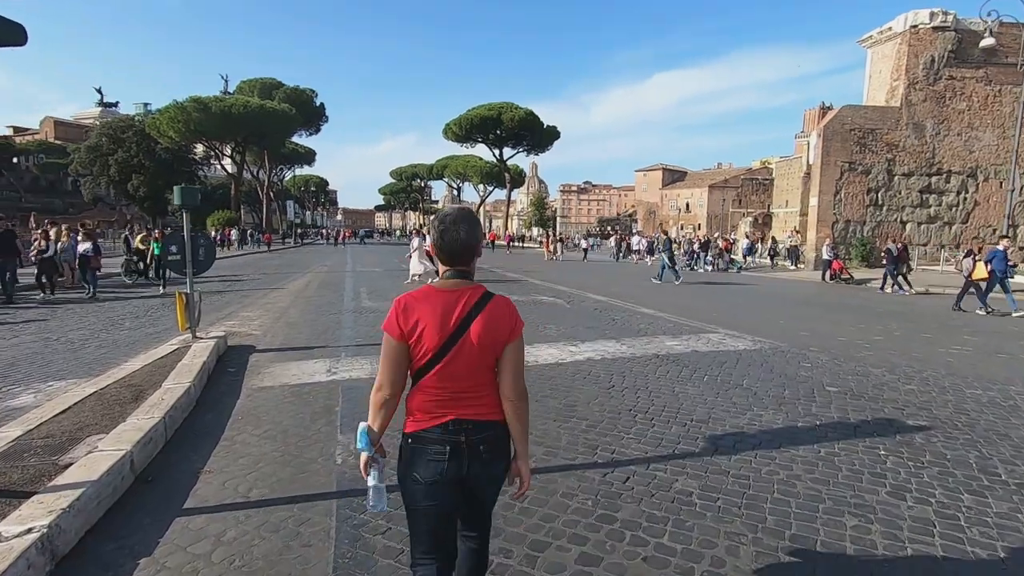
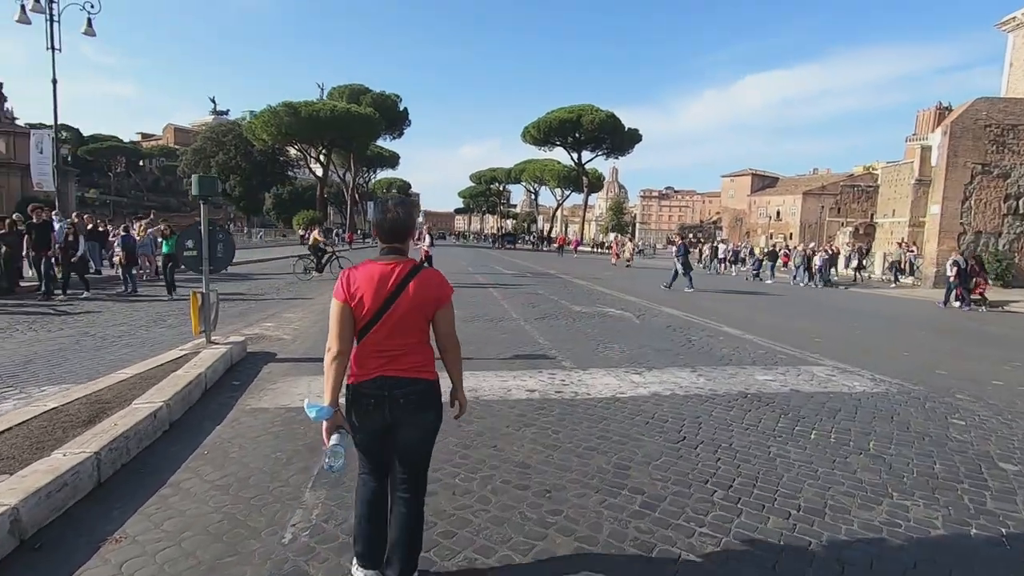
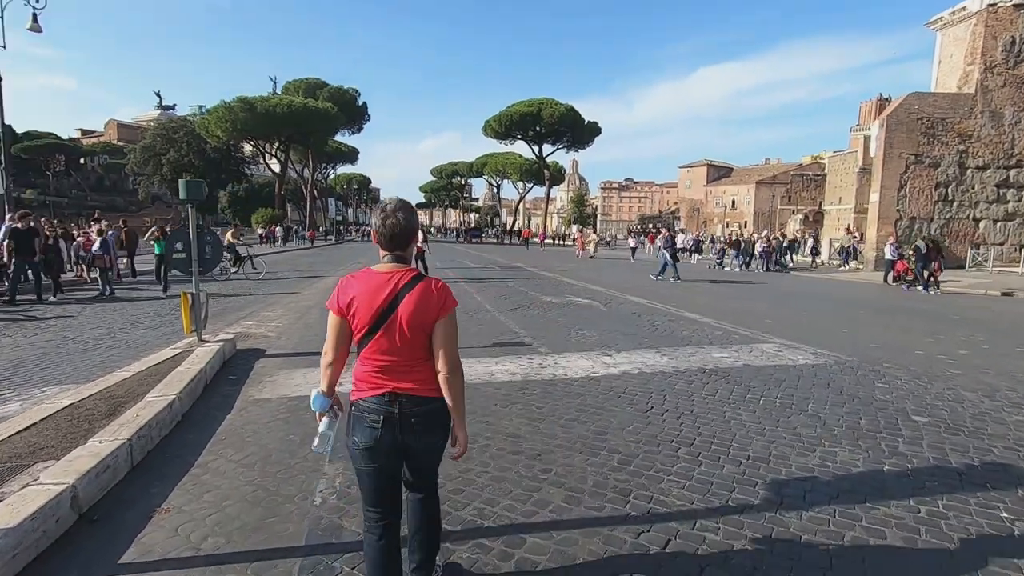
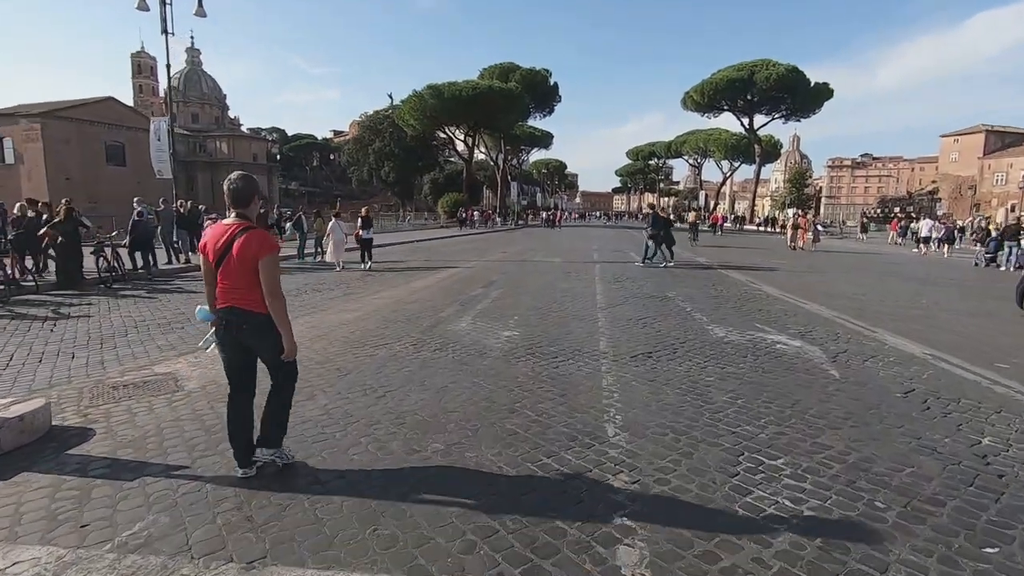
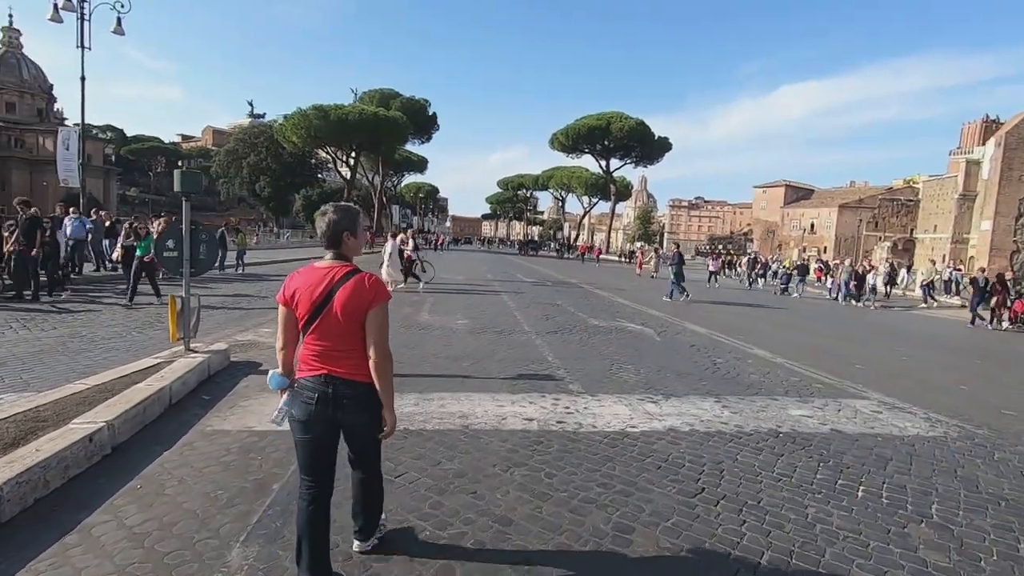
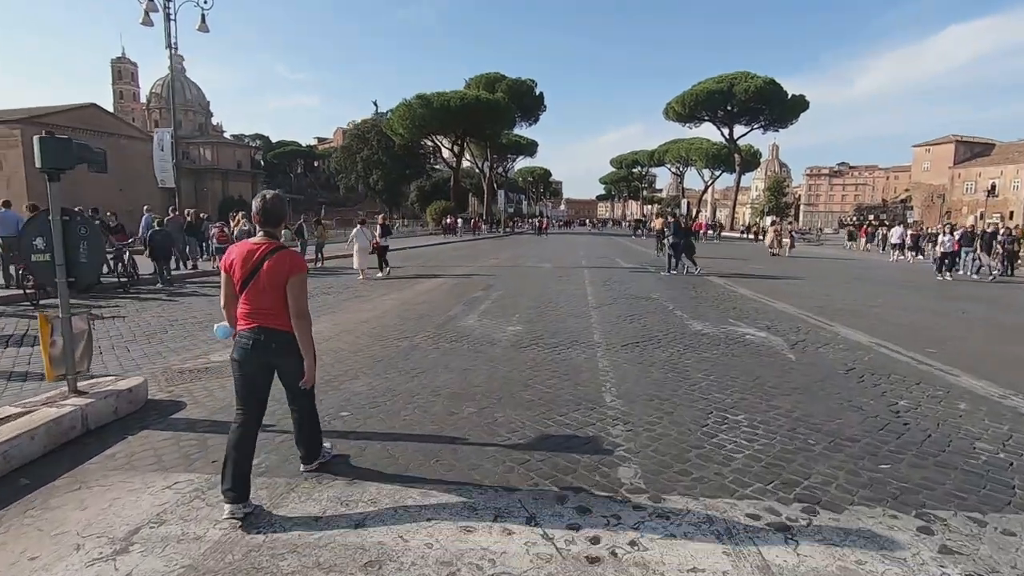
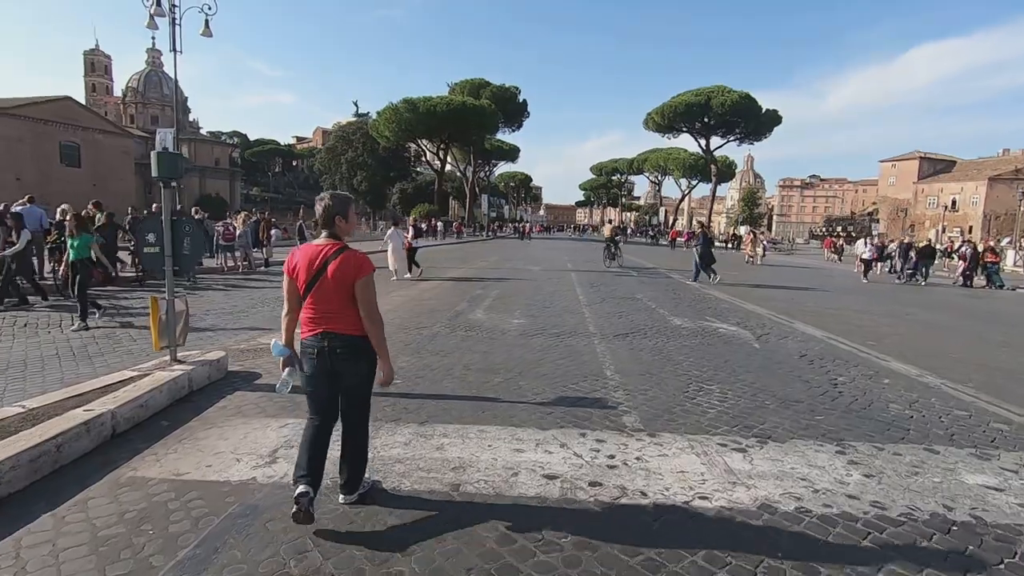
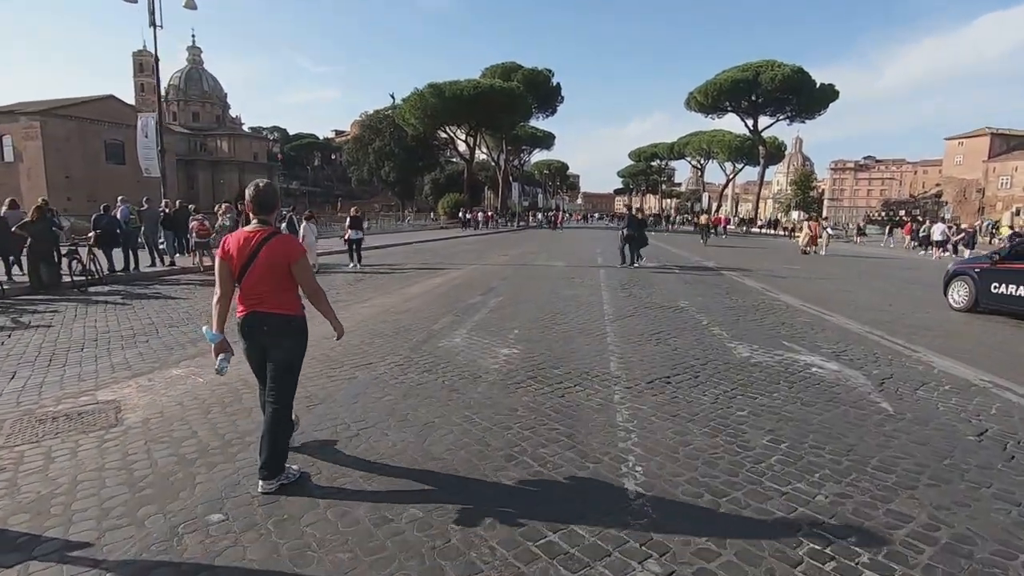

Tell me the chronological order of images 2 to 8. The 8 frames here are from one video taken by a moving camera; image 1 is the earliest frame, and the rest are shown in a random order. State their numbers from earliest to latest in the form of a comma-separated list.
3, 2, 5, 7, 6, 4, 8
